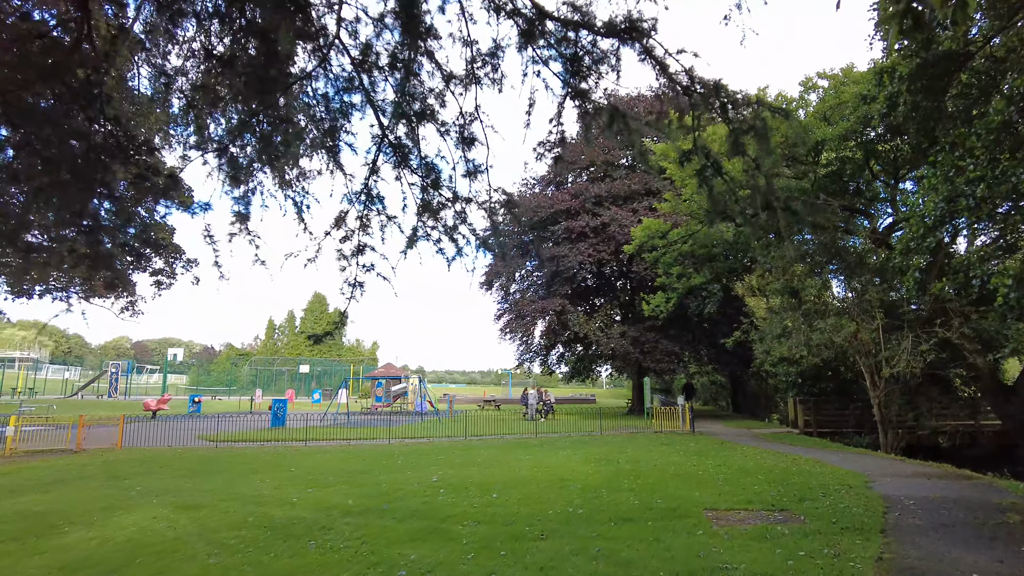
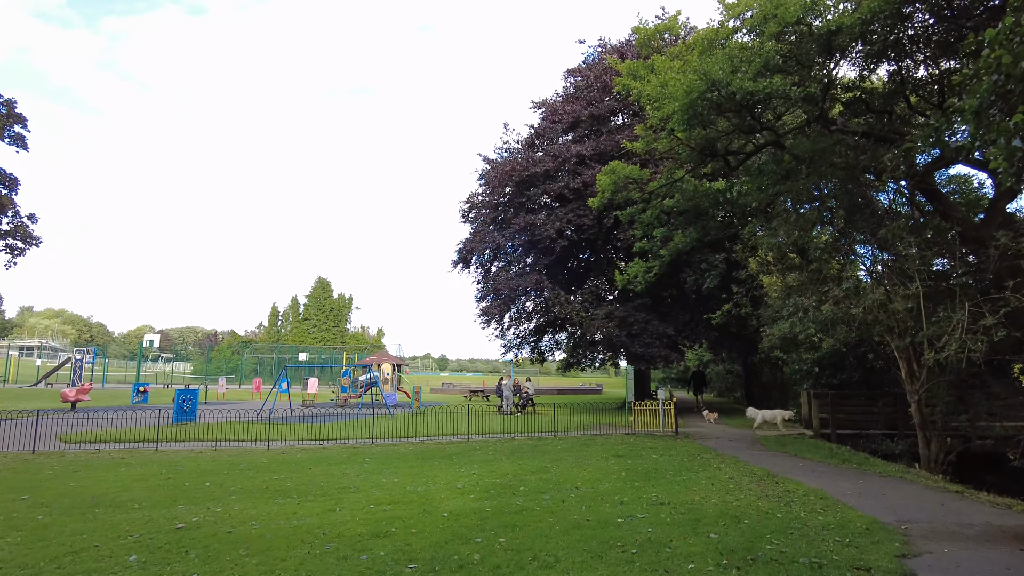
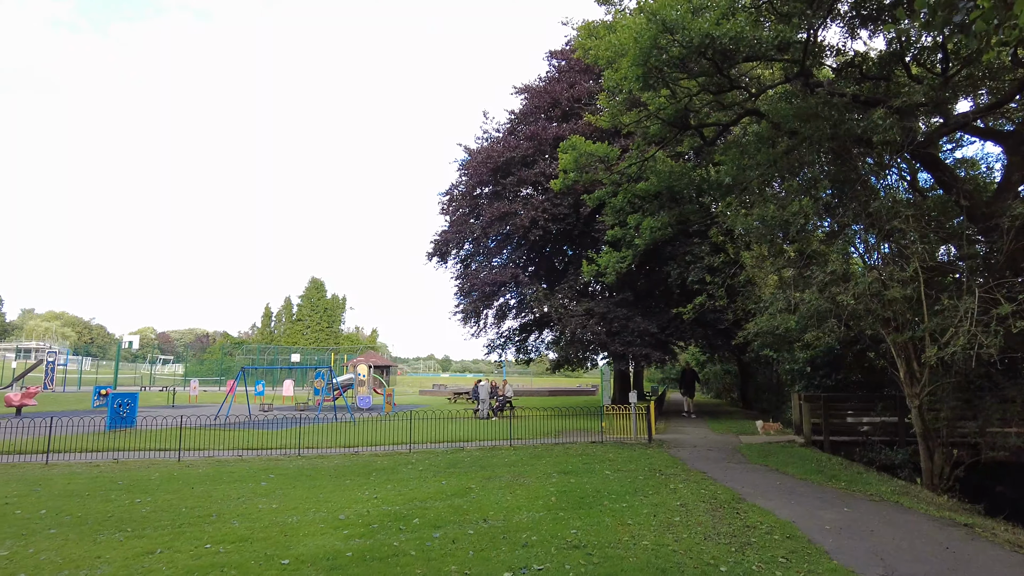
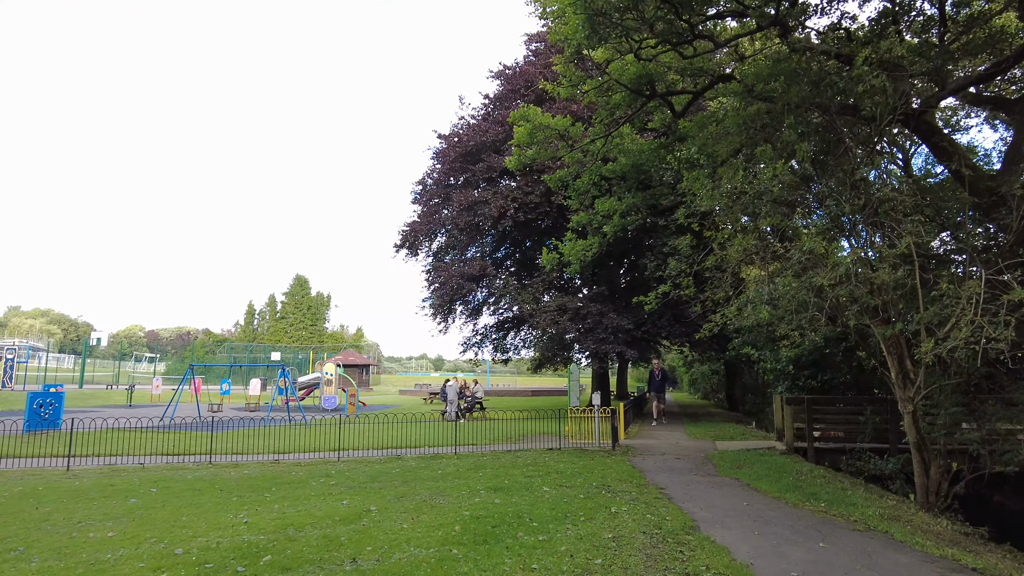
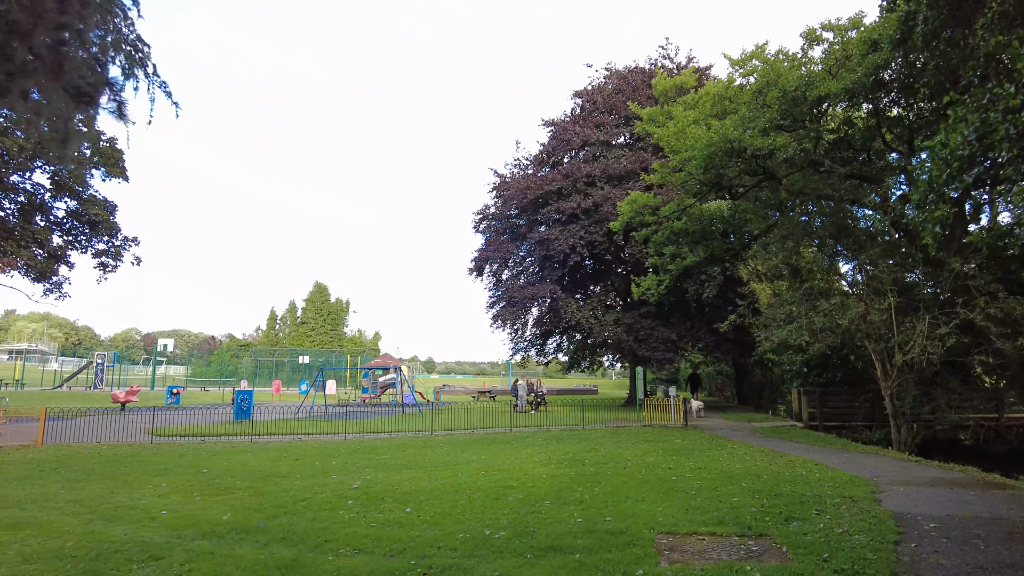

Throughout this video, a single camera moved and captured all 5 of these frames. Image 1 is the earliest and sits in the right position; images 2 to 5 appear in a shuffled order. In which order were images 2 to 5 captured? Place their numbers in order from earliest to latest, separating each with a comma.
5, 2, 3, 4
